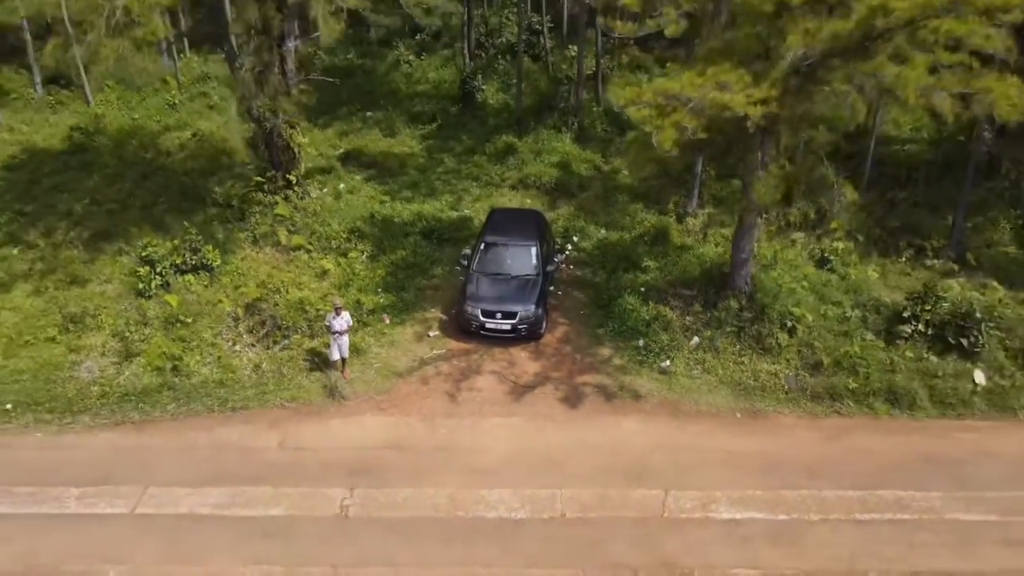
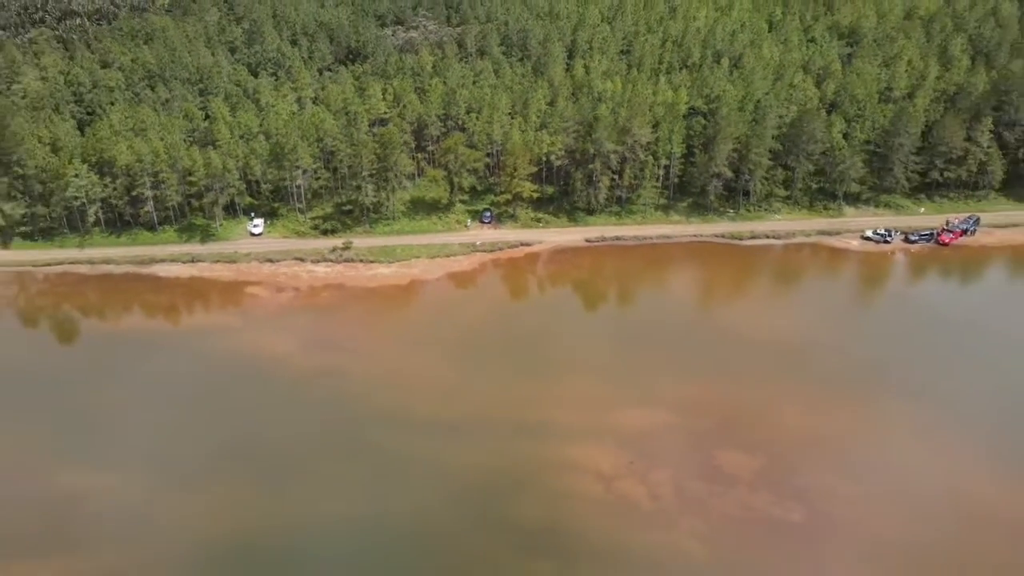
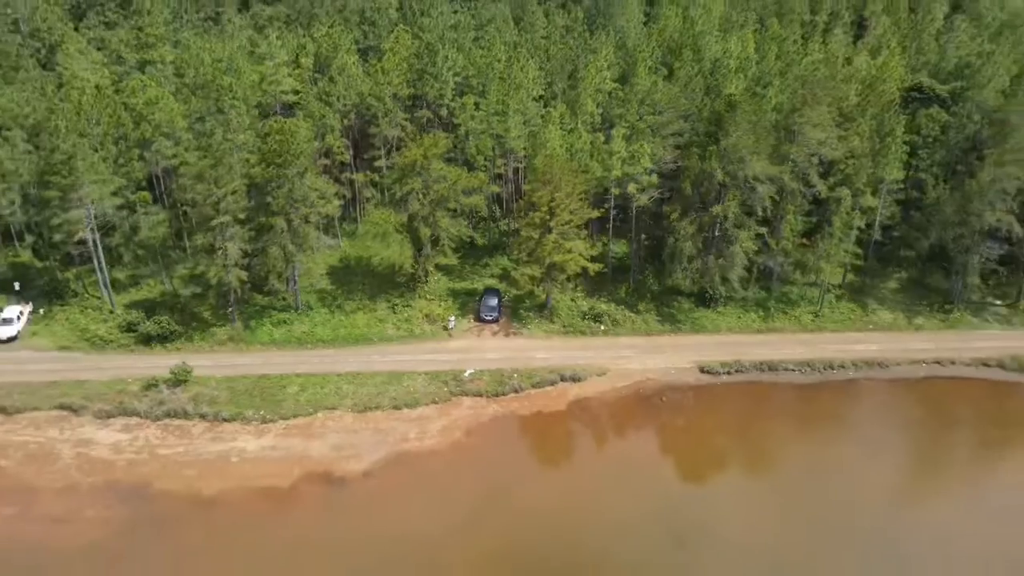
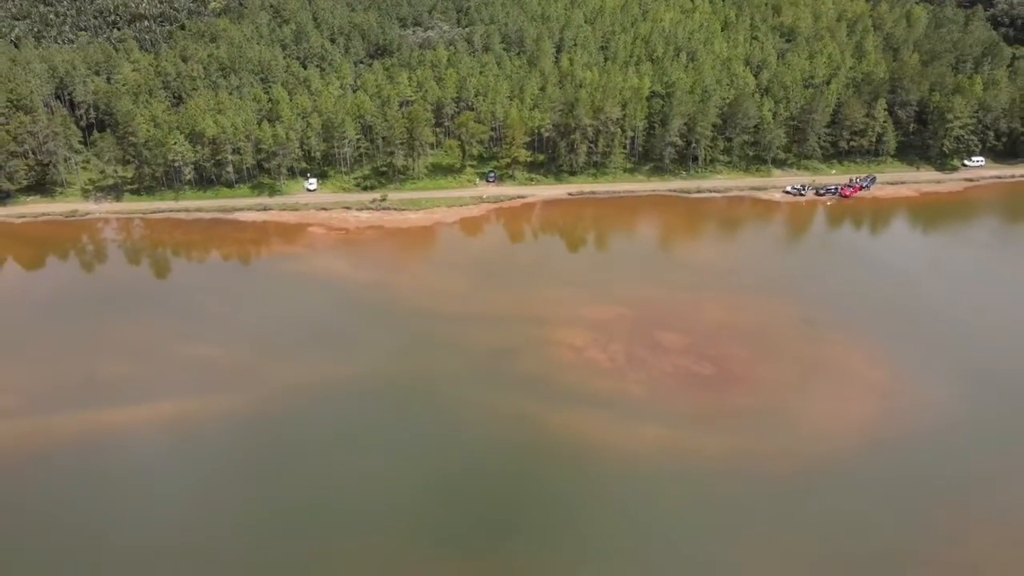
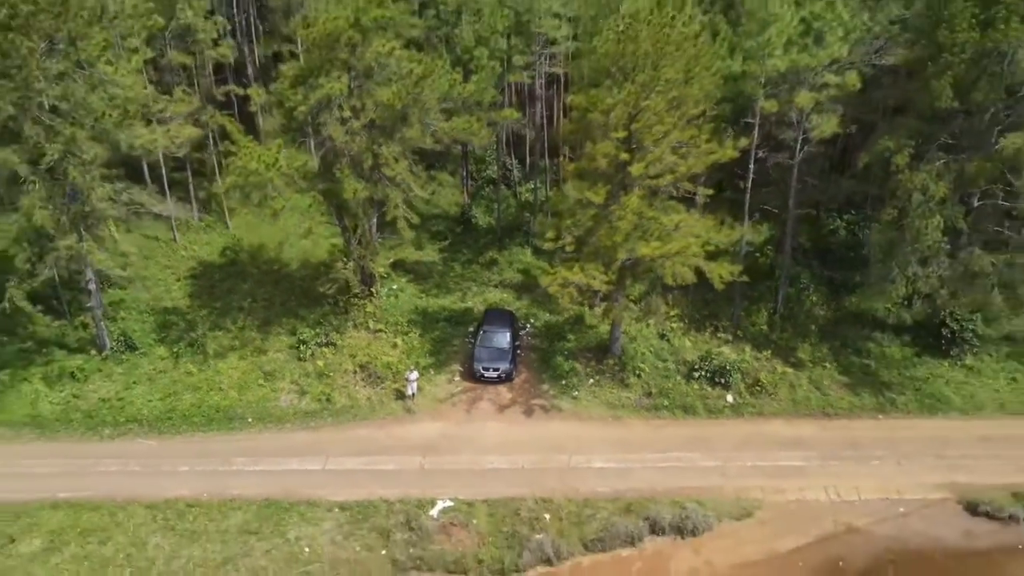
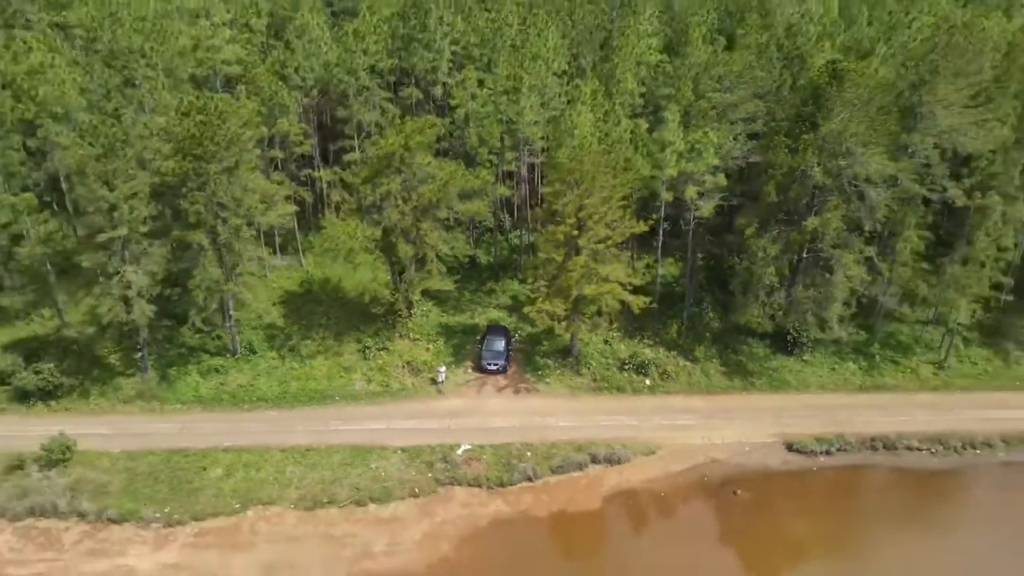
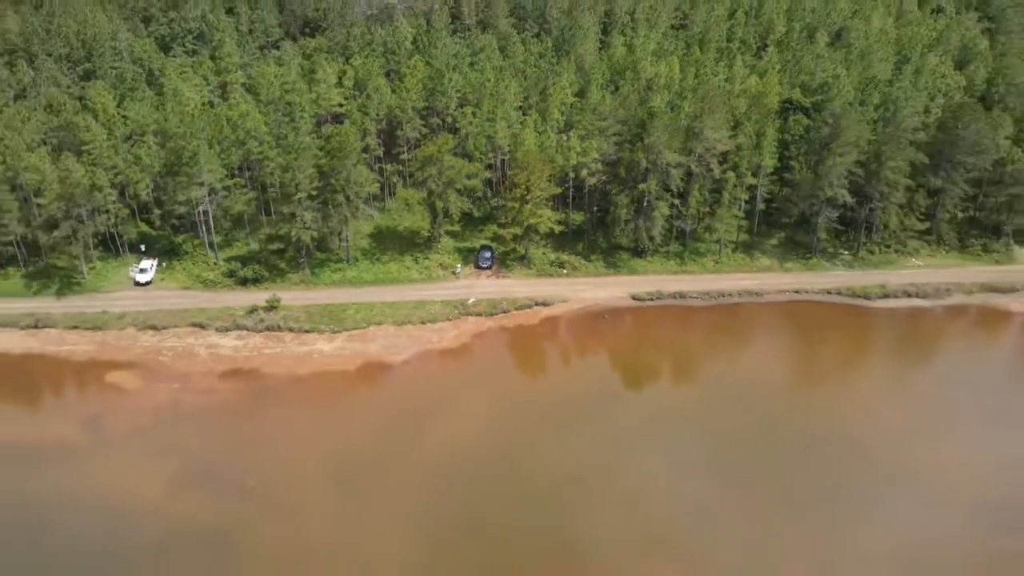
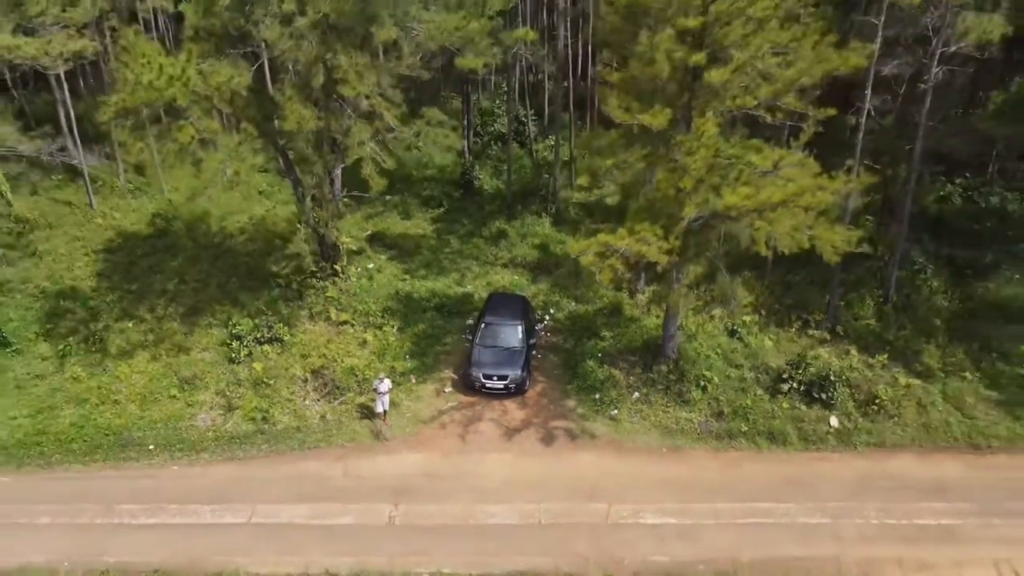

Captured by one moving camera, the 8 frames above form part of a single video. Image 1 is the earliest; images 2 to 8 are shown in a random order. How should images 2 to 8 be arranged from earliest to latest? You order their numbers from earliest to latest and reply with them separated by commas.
8, 5, 6, 3, 7, 2, 4
